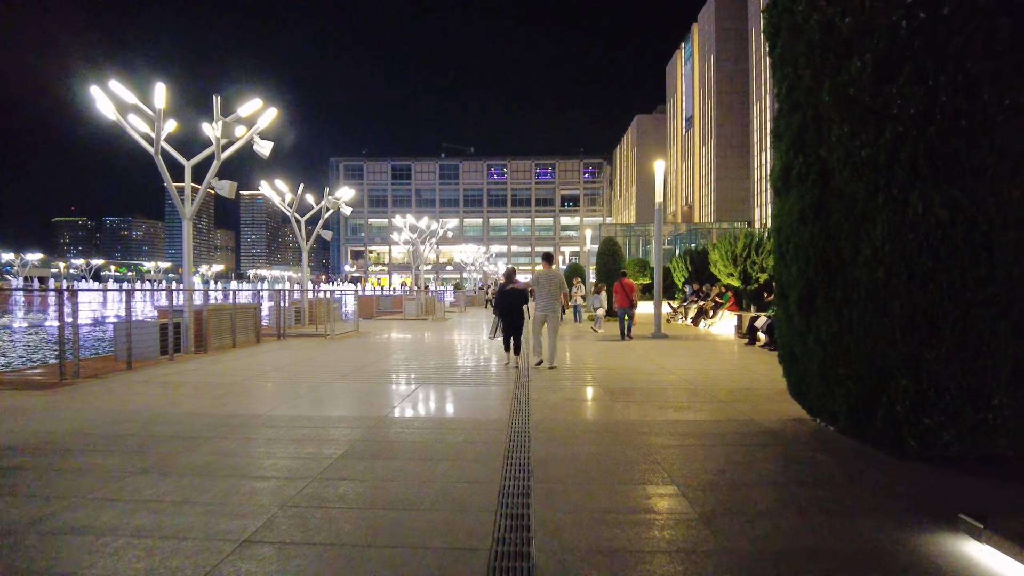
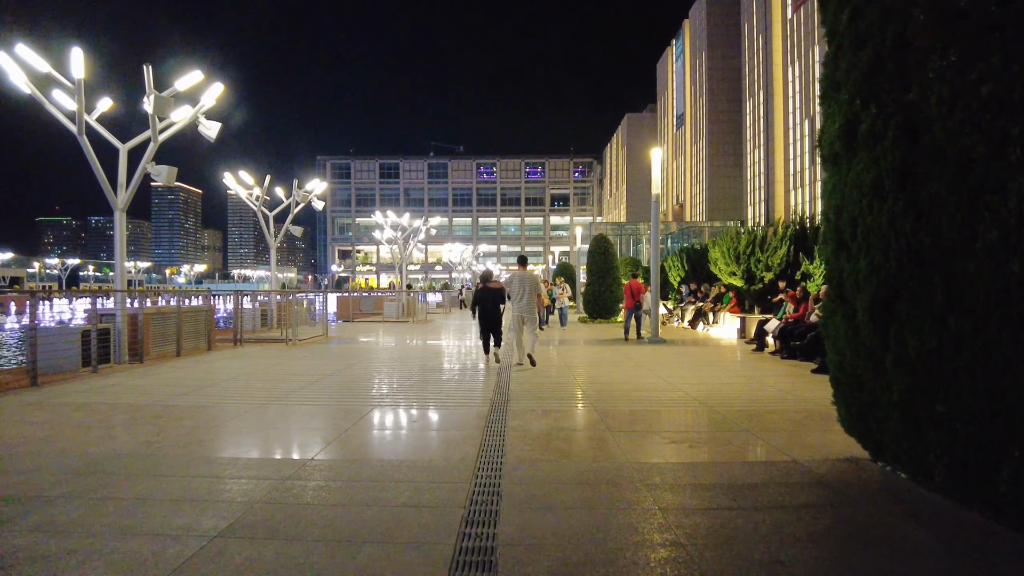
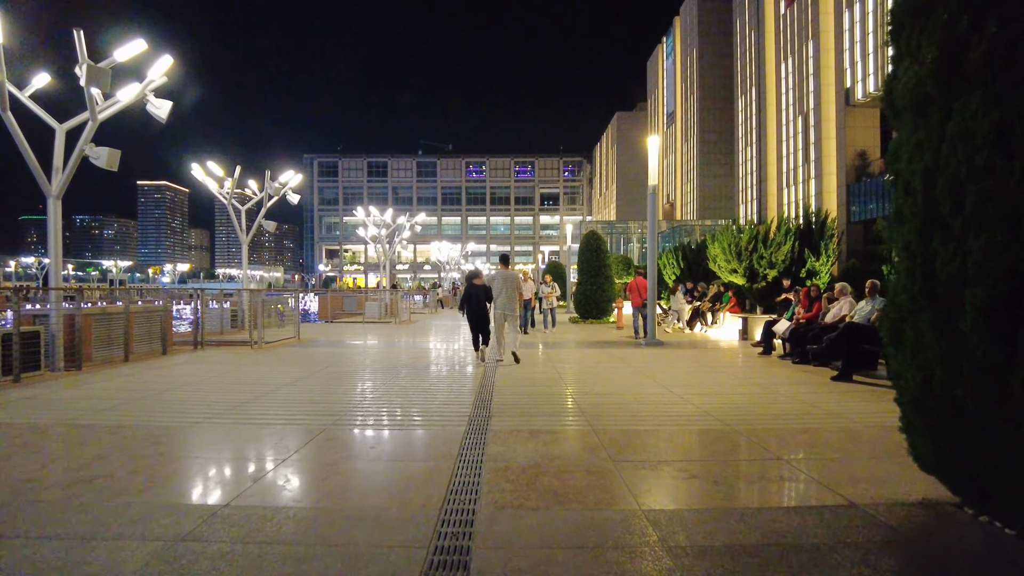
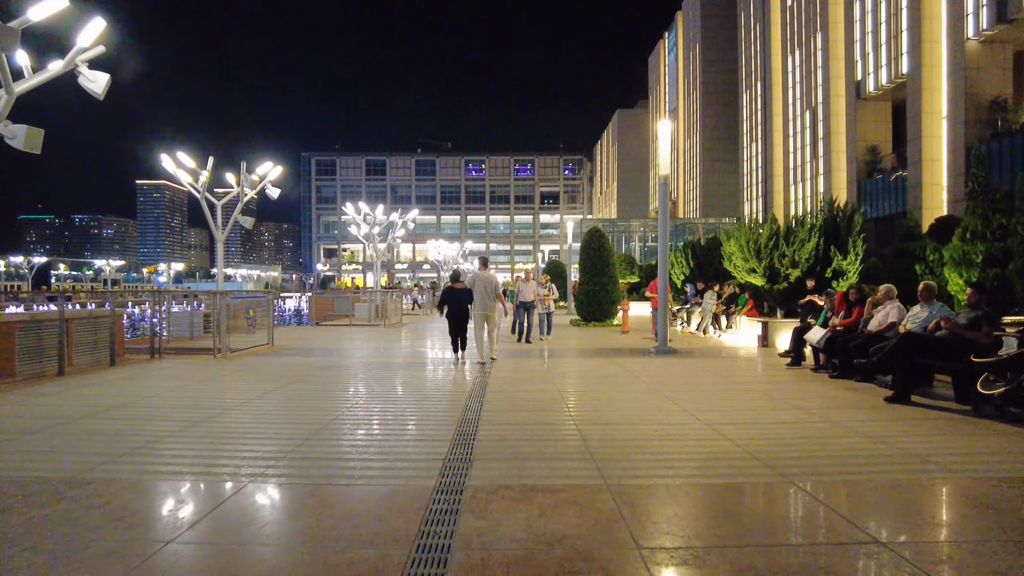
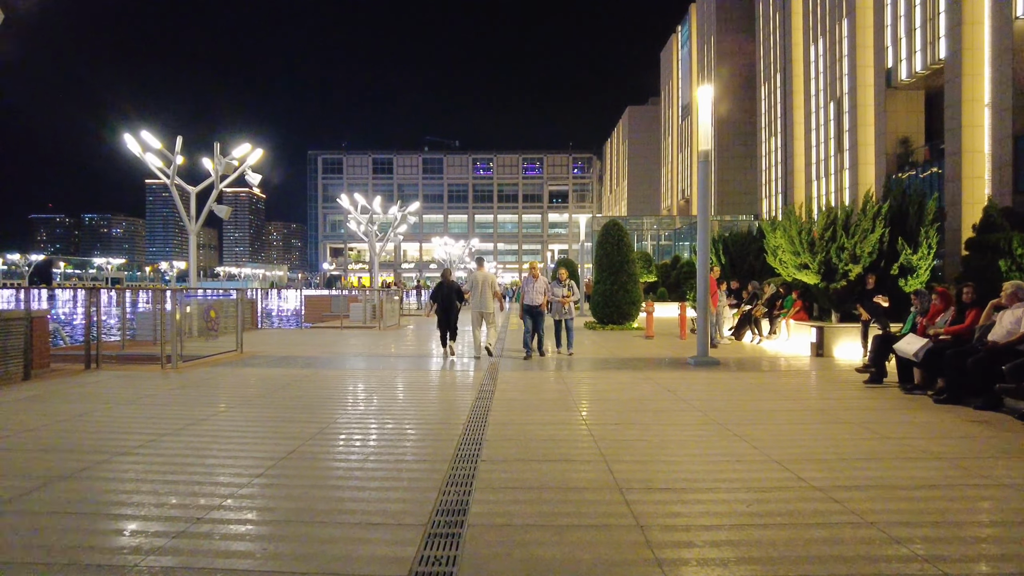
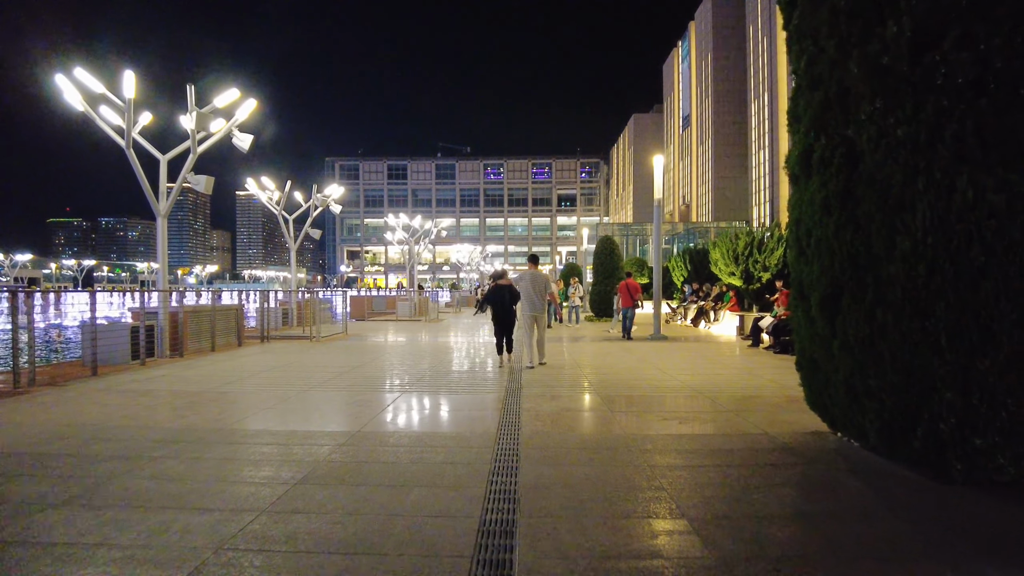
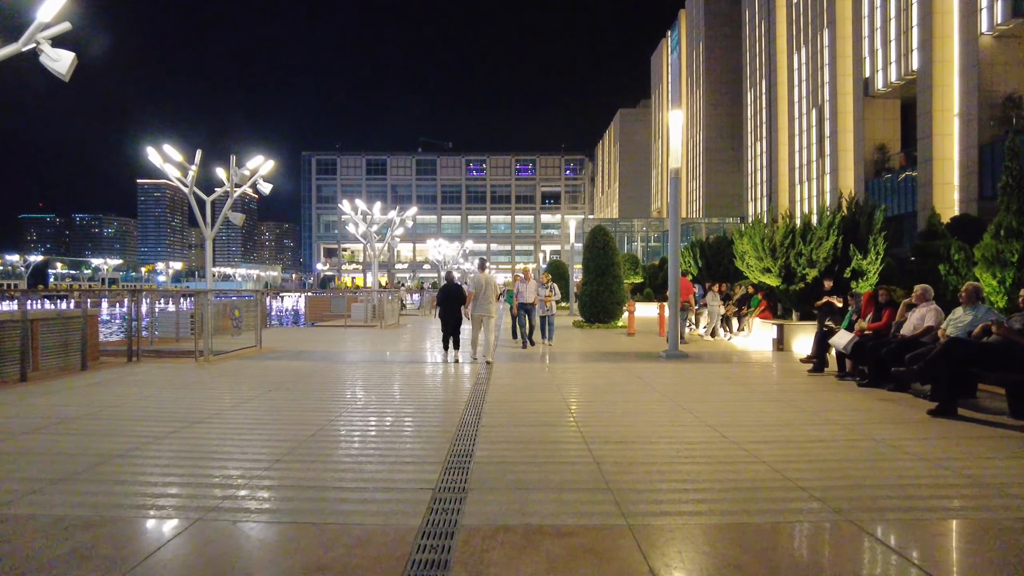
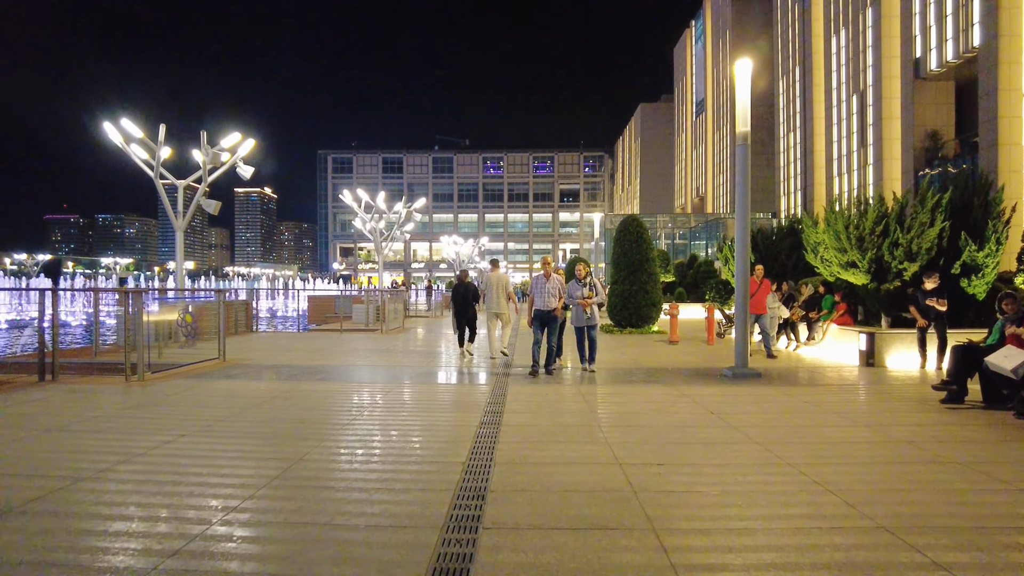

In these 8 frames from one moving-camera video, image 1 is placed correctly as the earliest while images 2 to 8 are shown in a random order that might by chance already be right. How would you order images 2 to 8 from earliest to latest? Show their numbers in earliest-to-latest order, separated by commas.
6, 2, 3, 4, 7, 5, 8
